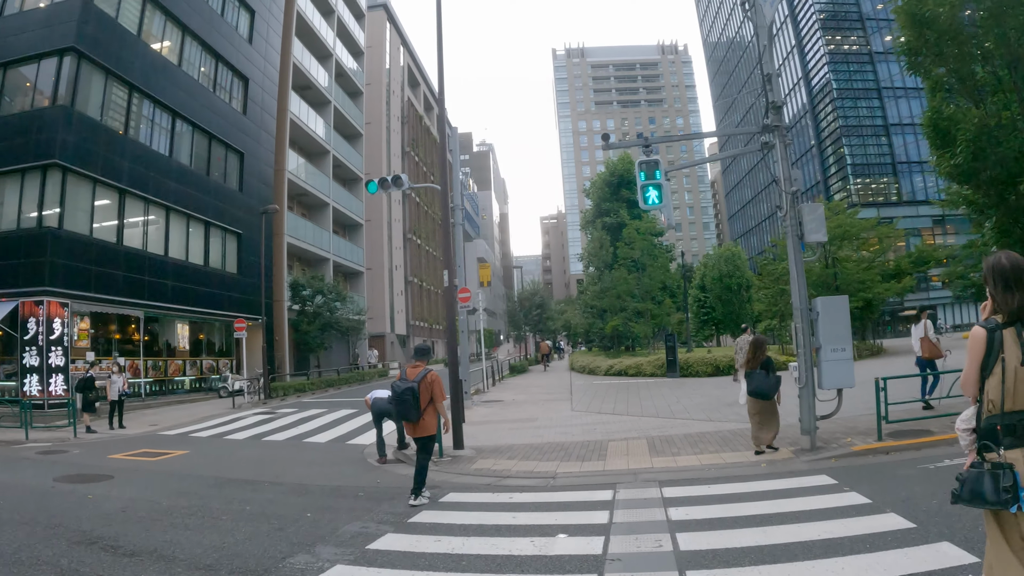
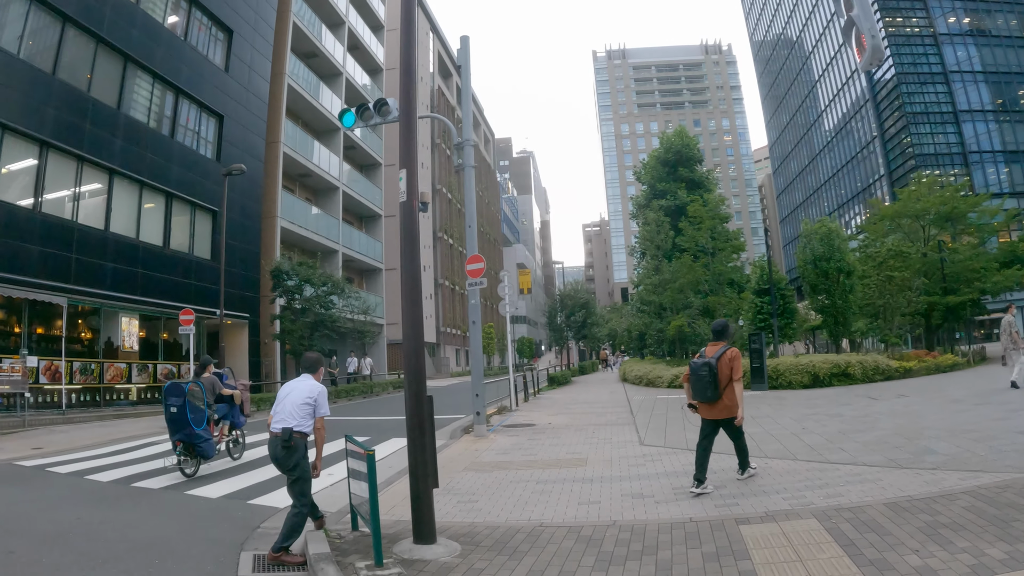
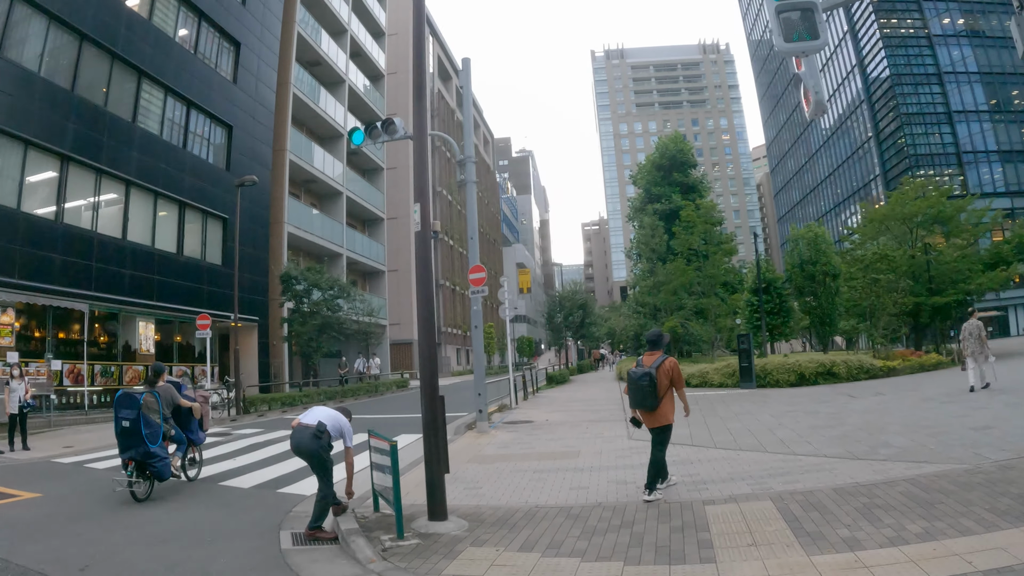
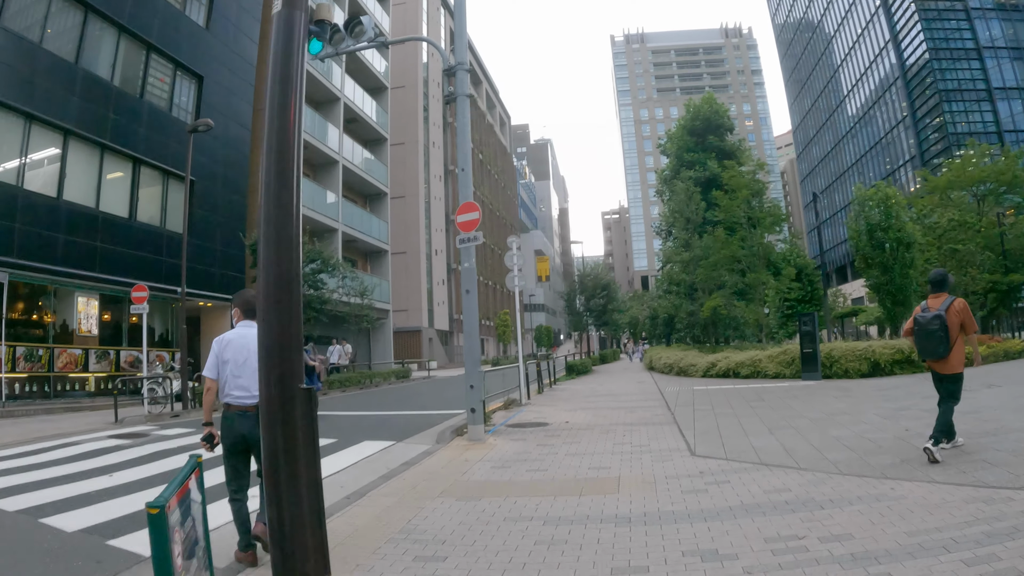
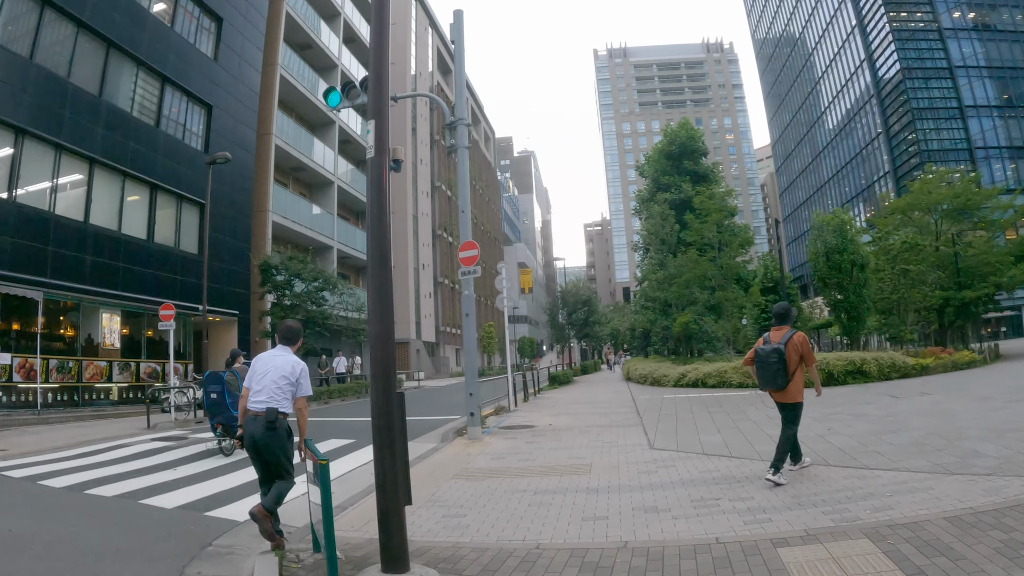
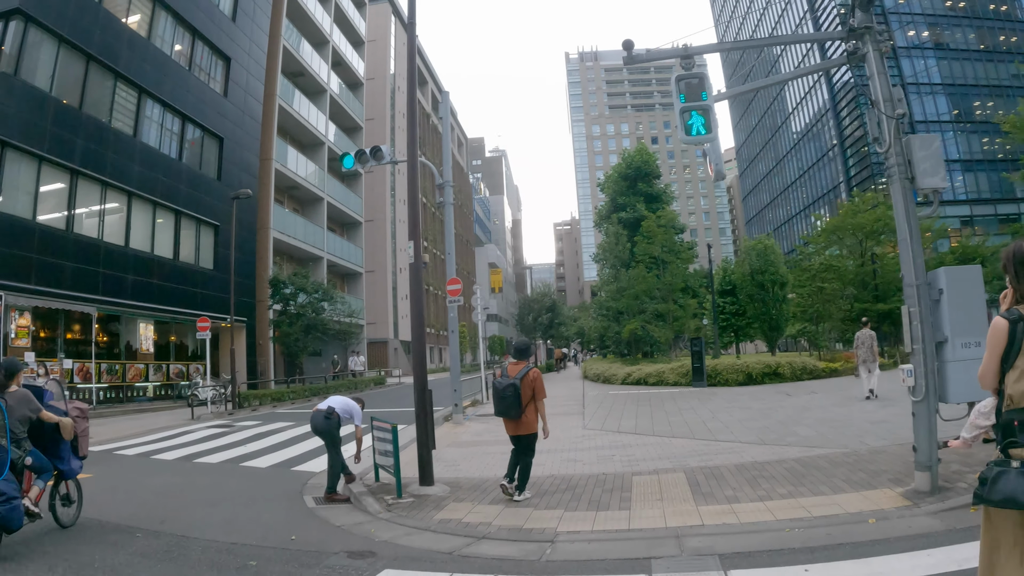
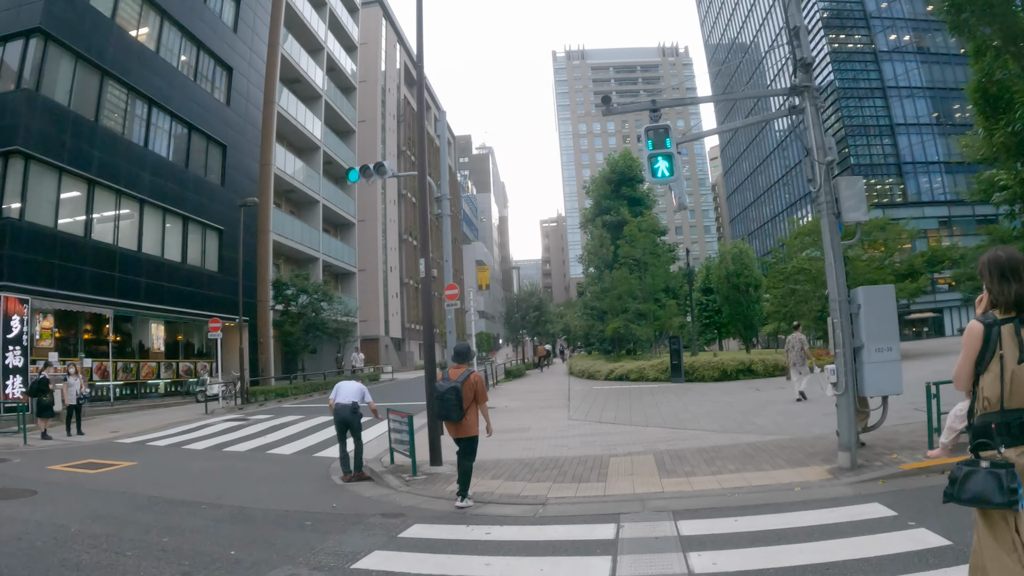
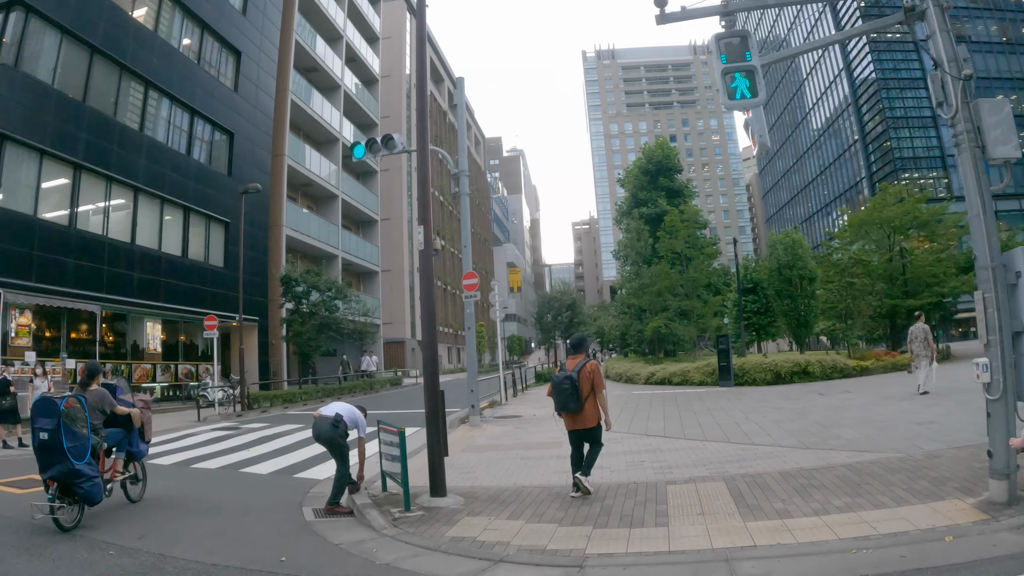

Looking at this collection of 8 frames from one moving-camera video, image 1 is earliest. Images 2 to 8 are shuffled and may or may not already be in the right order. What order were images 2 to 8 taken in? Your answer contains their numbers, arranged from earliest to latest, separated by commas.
7, 6, 8, 3, 2, 5, 4
